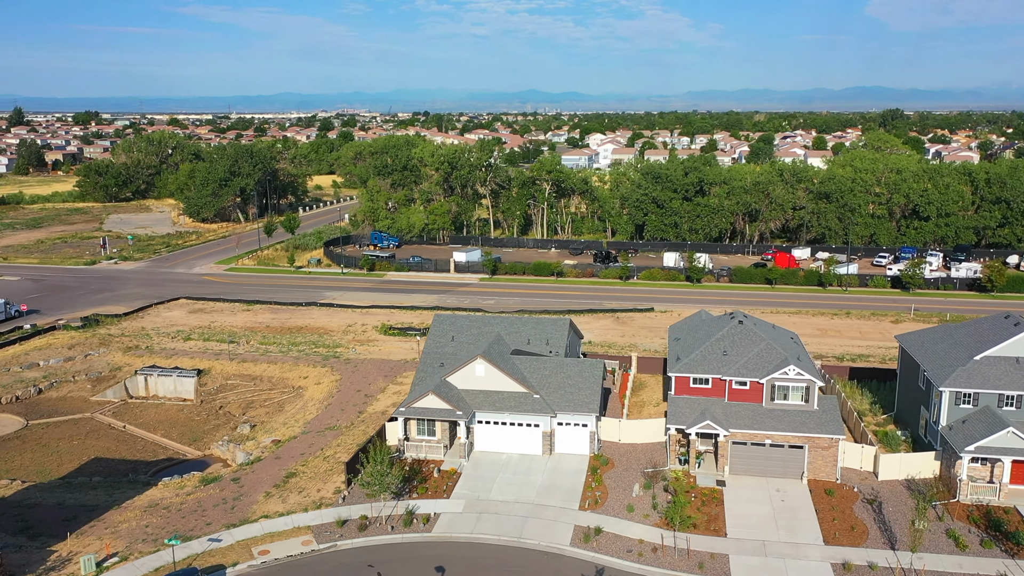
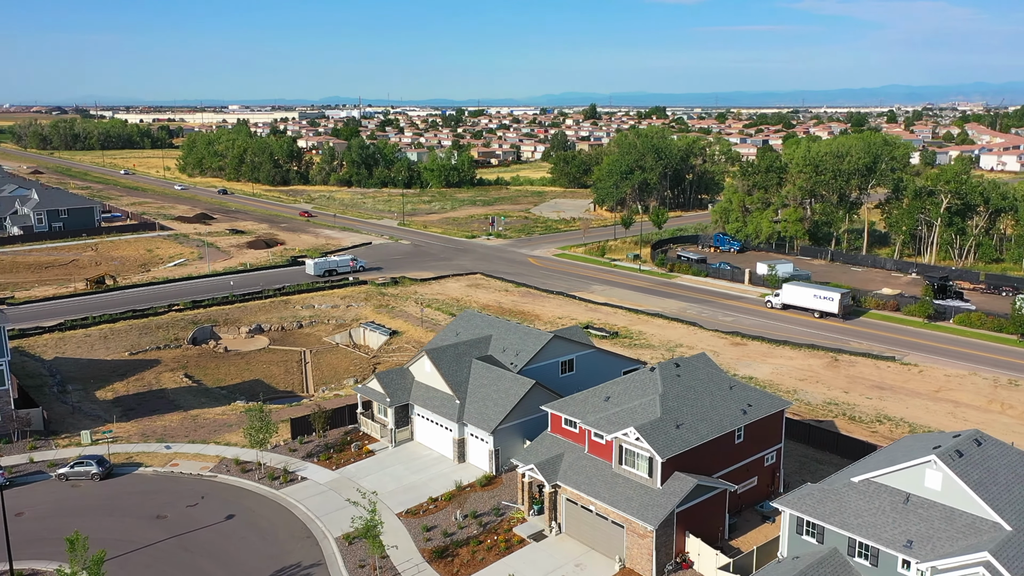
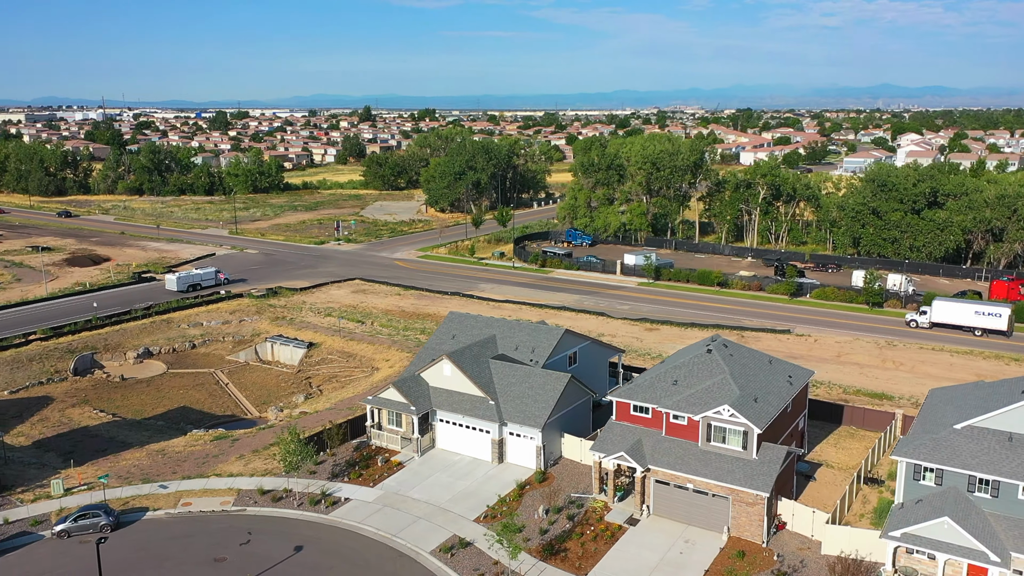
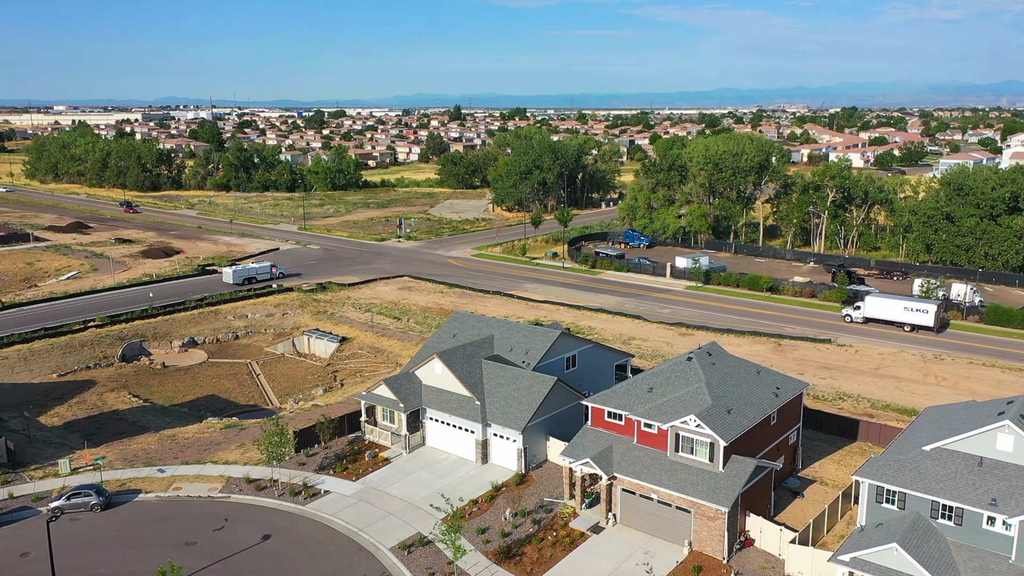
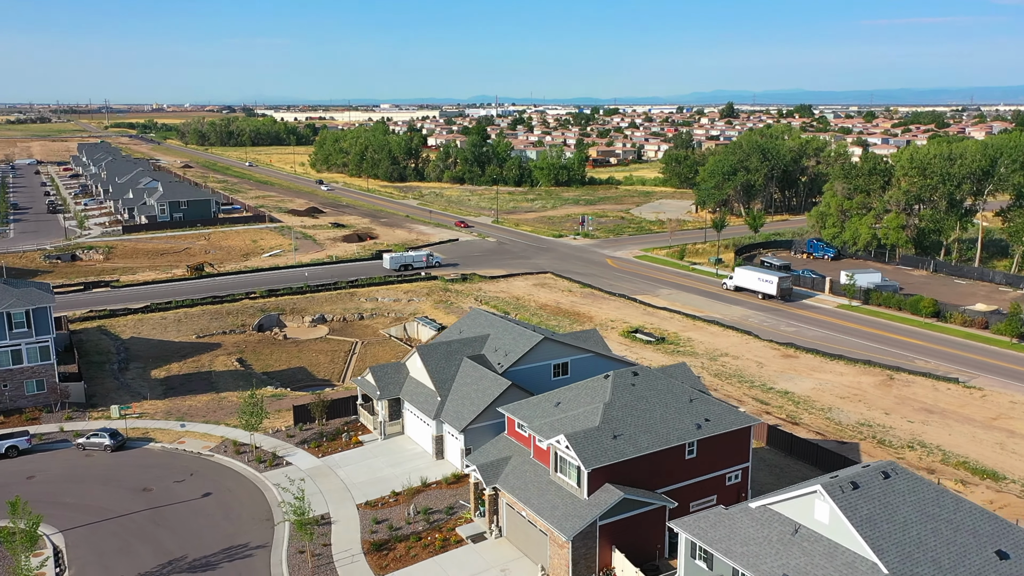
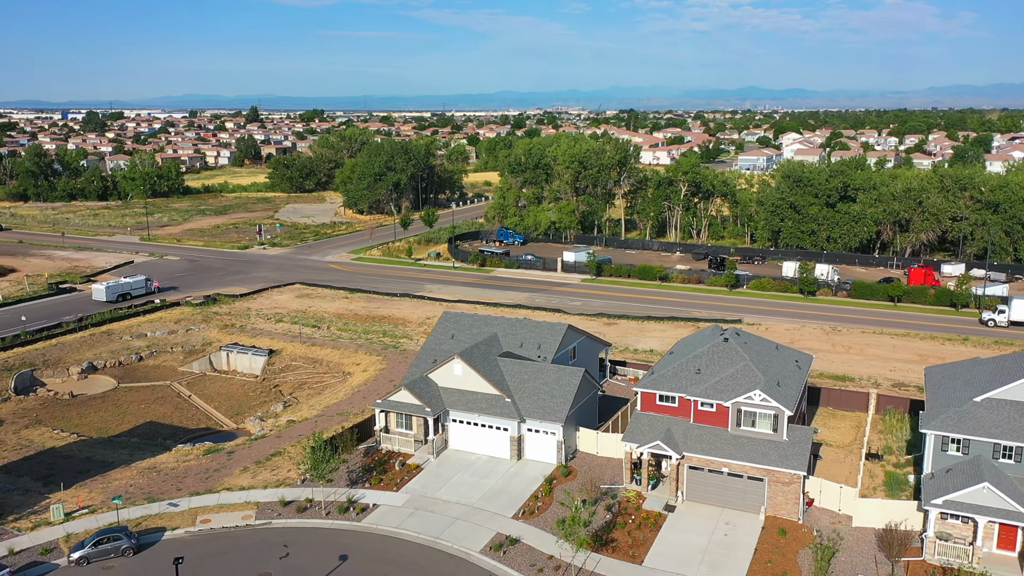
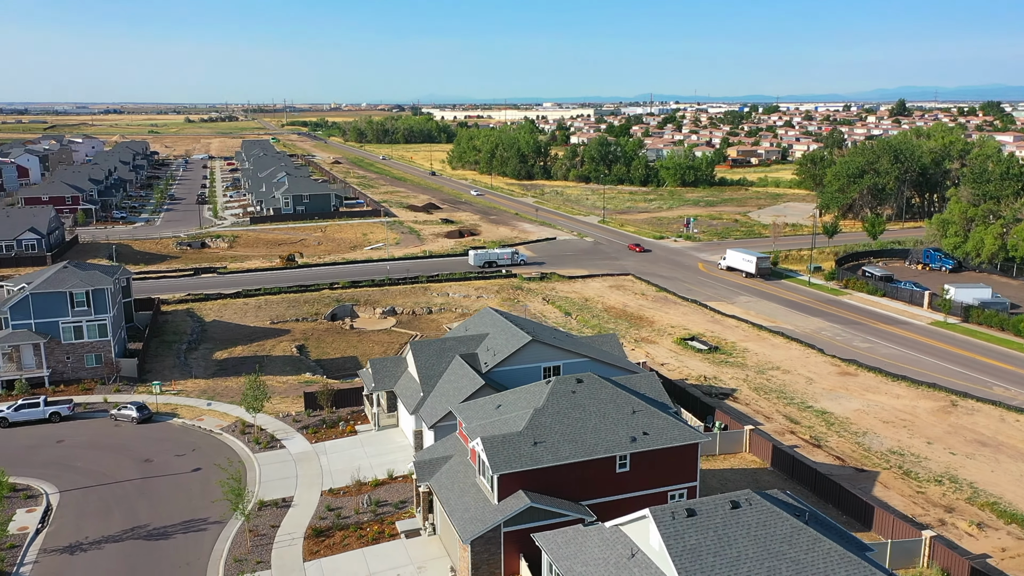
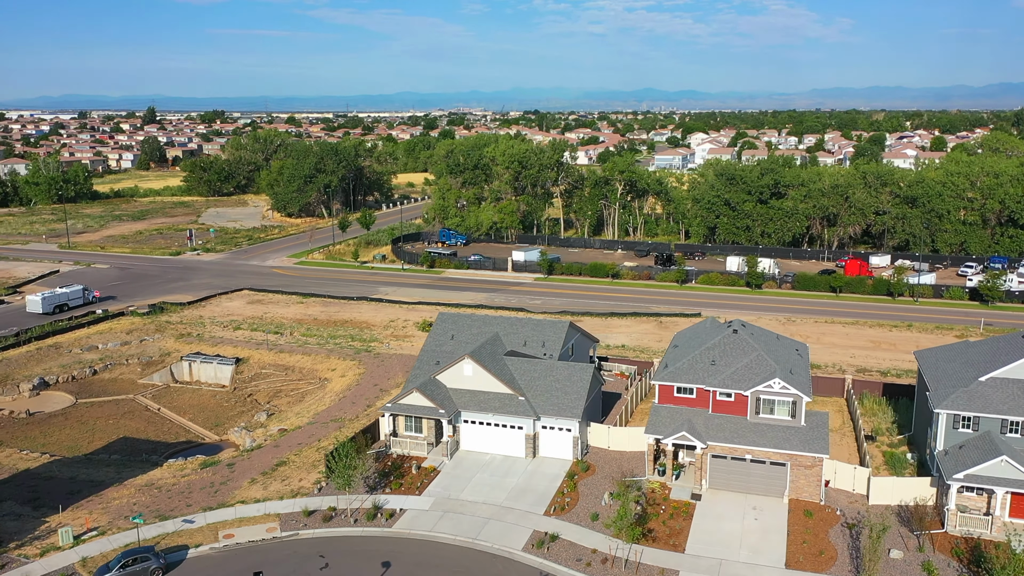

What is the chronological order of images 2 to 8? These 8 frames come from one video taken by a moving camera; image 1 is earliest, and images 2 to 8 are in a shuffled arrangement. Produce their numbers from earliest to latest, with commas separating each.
8, 6, 3, 4, 2, 5, 7
